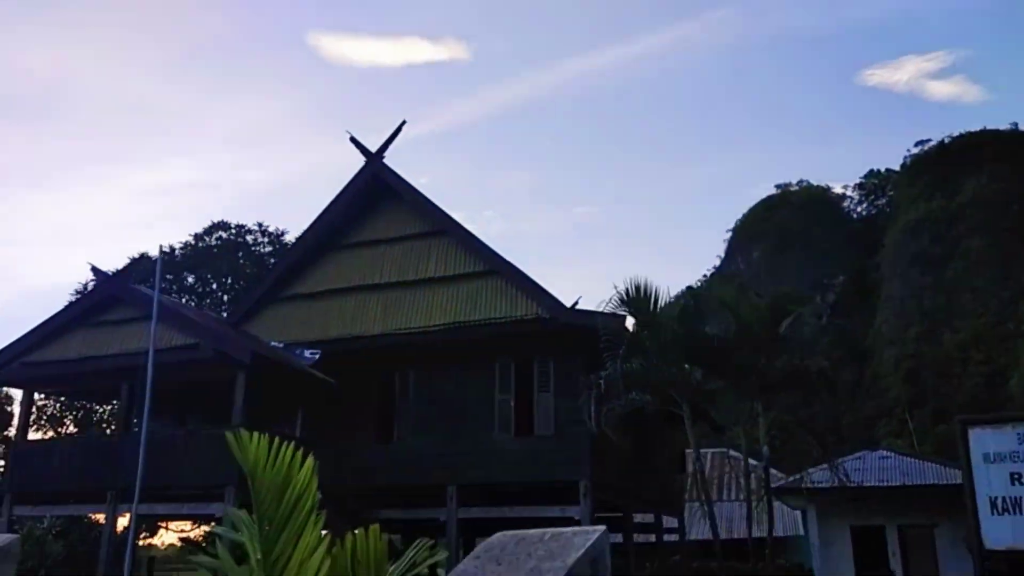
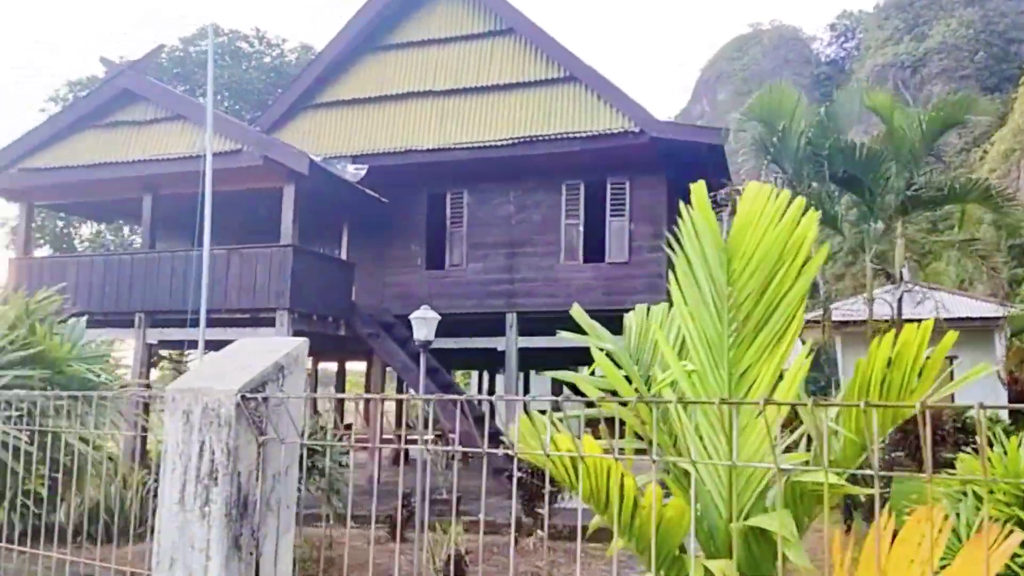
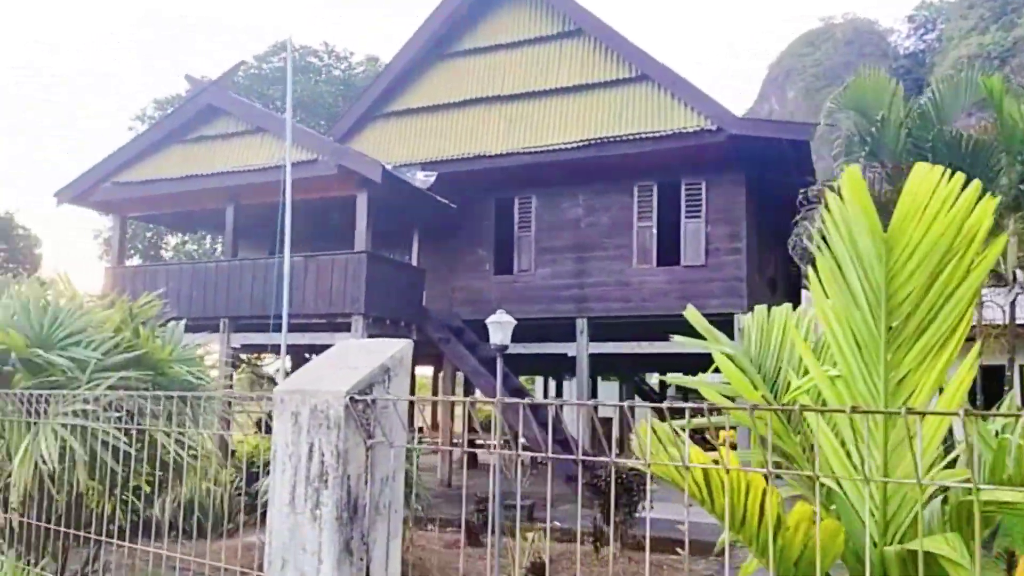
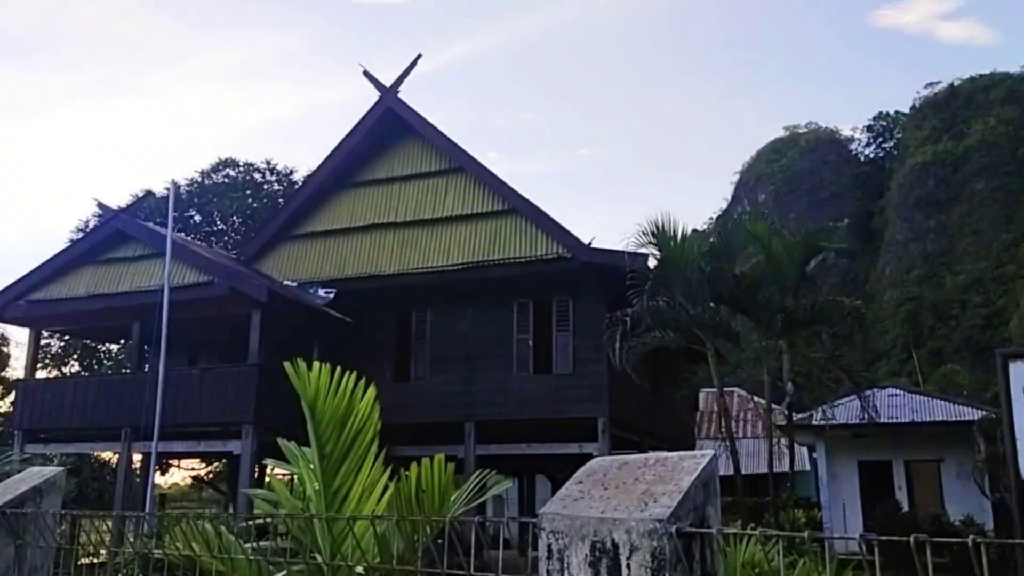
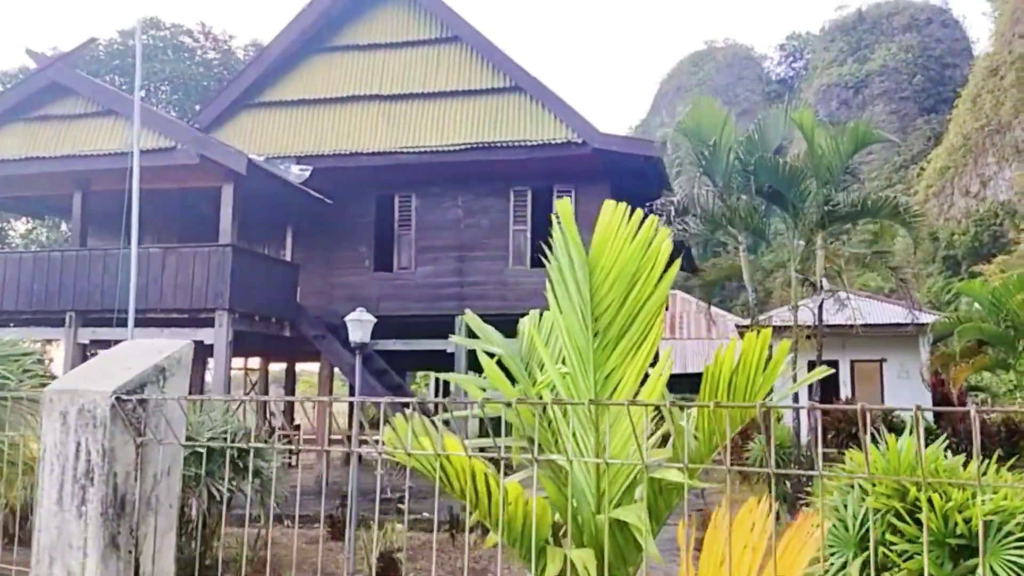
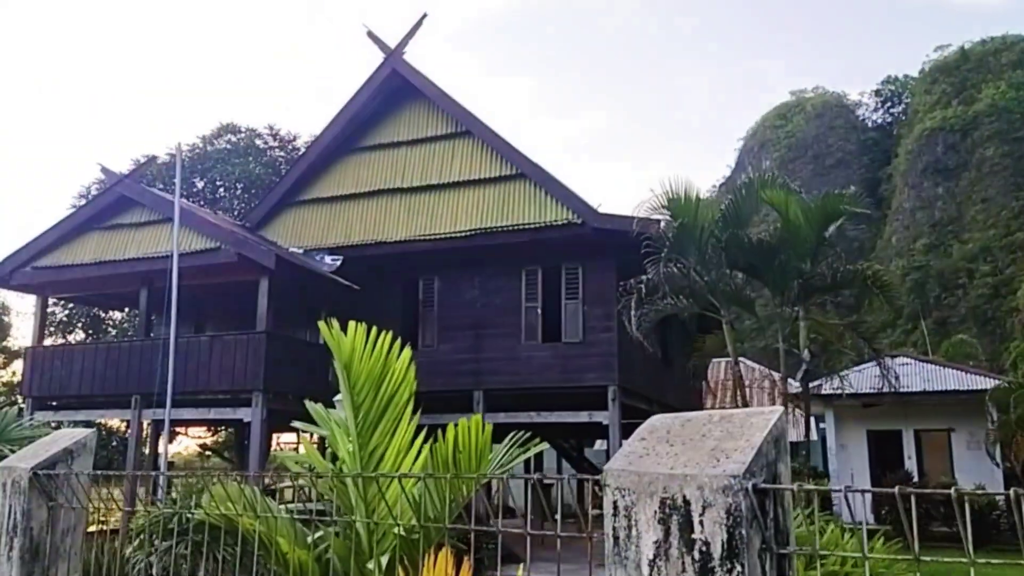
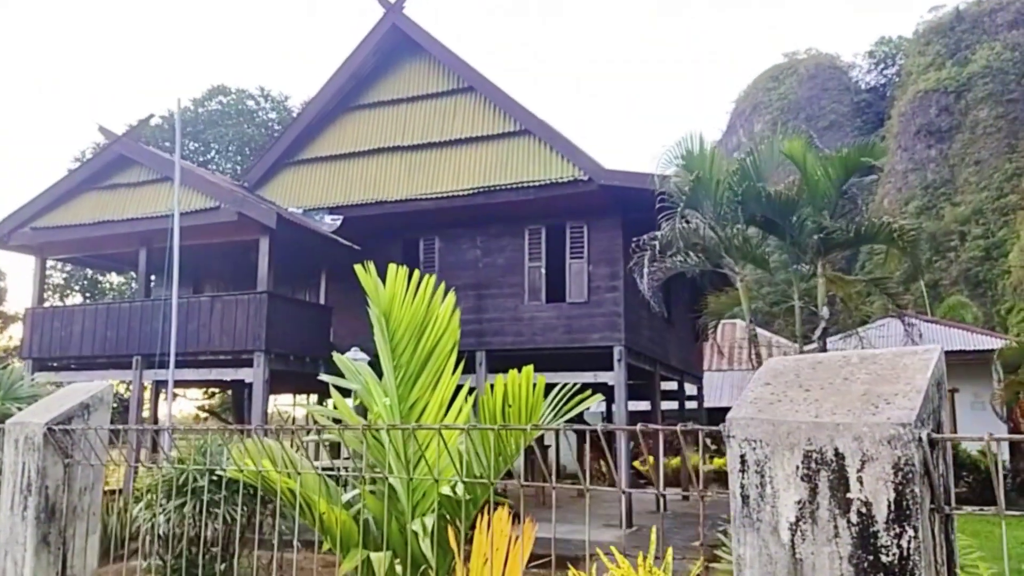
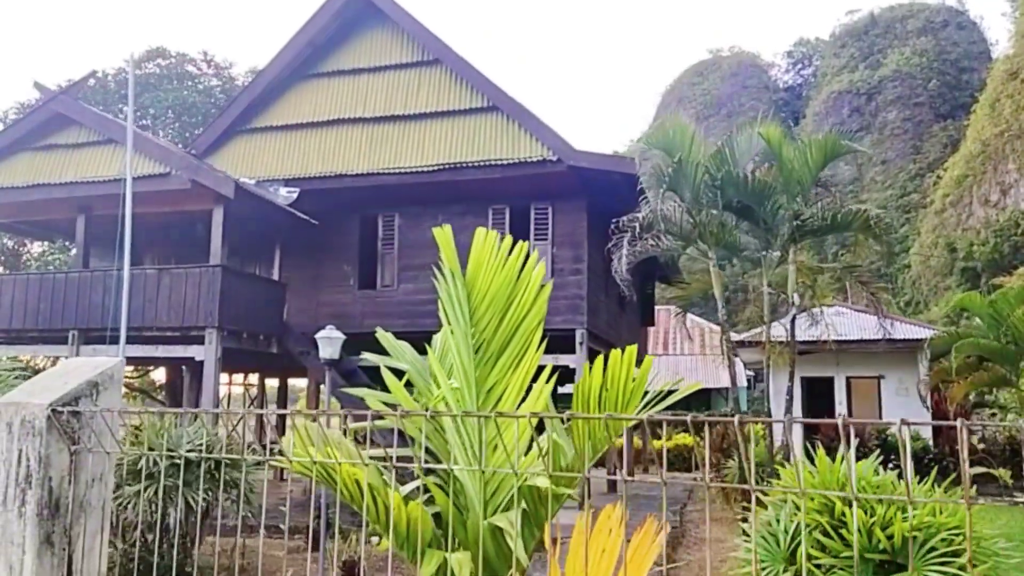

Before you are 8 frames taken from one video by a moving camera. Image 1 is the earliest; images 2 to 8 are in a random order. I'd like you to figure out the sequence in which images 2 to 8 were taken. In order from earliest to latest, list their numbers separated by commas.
4, 6, 7, 8, 5, 2, 3
